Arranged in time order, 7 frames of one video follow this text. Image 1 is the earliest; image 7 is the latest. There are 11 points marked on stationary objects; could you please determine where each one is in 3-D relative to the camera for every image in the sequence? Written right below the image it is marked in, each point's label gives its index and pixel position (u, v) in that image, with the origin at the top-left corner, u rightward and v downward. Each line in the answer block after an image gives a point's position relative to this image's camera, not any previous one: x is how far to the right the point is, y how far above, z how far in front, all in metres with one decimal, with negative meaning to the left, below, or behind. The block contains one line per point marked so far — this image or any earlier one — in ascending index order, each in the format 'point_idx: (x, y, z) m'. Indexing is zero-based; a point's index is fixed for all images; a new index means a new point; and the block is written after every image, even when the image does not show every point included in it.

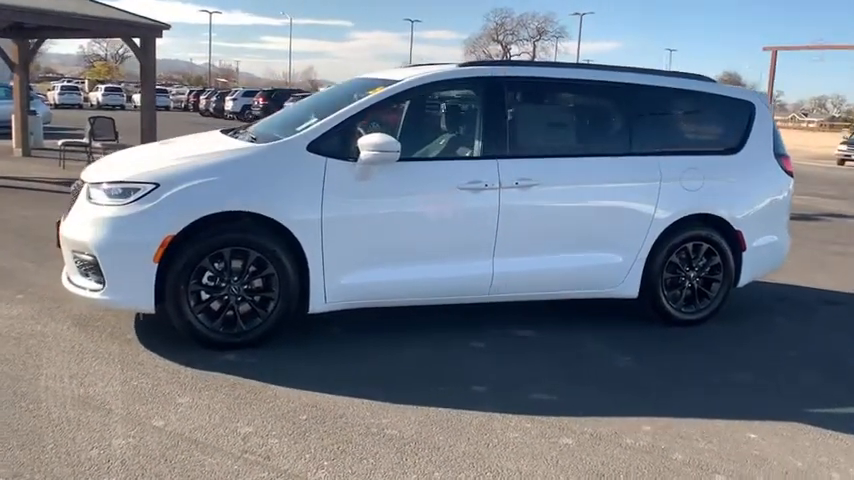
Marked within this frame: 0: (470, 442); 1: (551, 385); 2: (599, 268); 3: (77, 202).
0: (+0.2, -1.0, +4.1) m
1: (+0.8, -0.9, +5.0) m
2: (+1.3, -0.2, +6.0) m
3: (-2.4, +0.3, +5.3) m
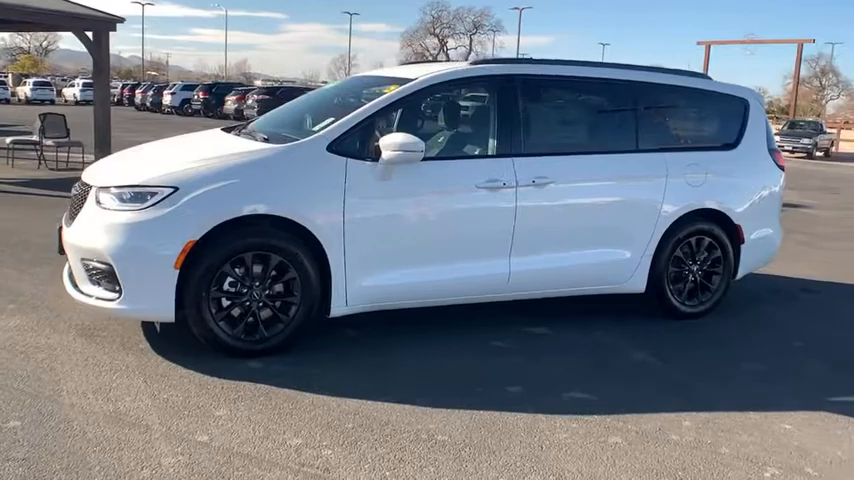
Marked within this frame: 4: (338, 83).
0: (+0.5, -1.1, +4.0) m
1: (+1.0, -0.9, +5.0) m
2: (+1.4, -0.2, +6.1) m
3: (-2.2, +0.2, +5.1) m
4: (-0.7, +1.3, +6.5) m
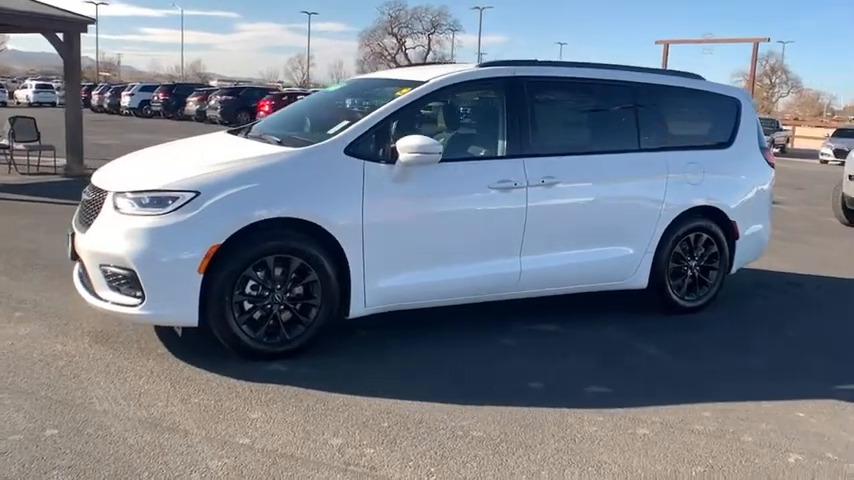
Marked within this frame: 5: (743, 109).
0: (+0.7, -1.1, +4.1) m
1: (+1.1, -0.9, +5.1) m
2: (+1.5, -0.2, +6.2) m
3: (-2.1, +0.2, +5.0) m
4: (-0.7, +1.3, +6.6) m
5: (+2.8, +1.2, +7.0) m
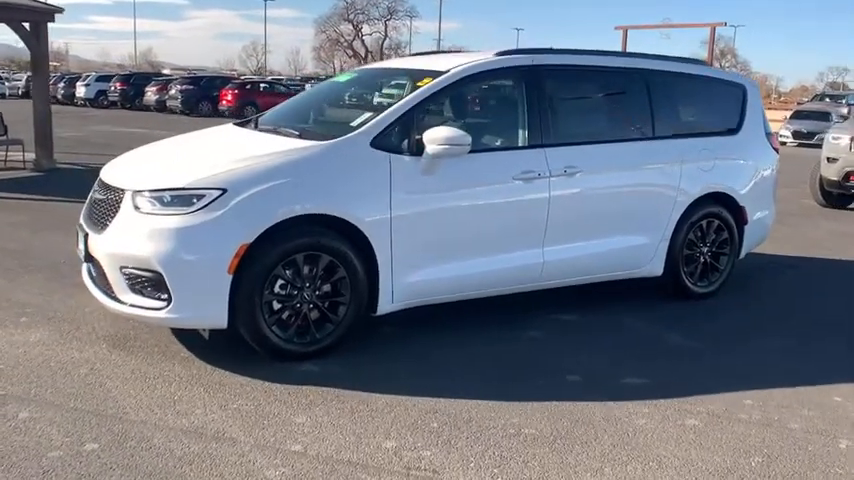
0: (+1.0, -1.0, +4.1) m
1: (+1.4, -0.8, +5.1) m
2: (+1.6, -0.1, +6.2) m
3: (-1.9, +0.2, +4.8) m
4: (-0.6, +1.3, +6.4) m
5: (+2.9, +1.3, +7.0) m
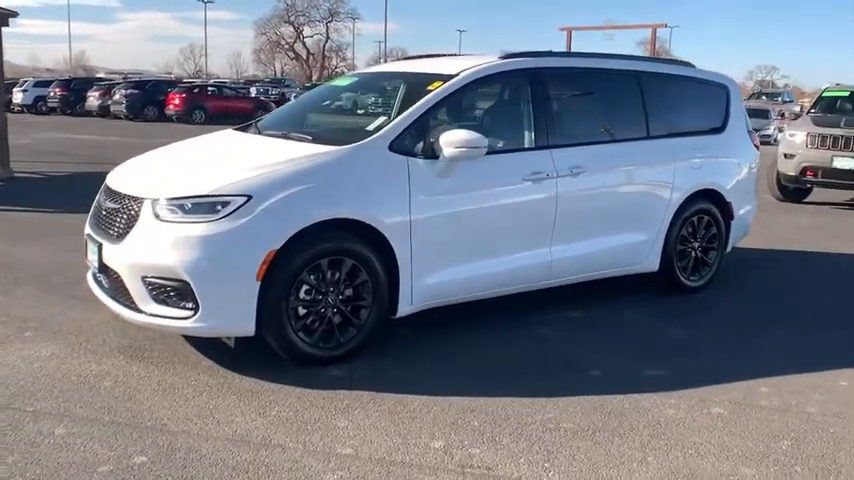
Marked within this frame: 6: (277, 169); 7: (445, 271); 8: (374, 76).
0: (+1.2, -1.0, +4.2) m
1: (+1.5, -0.8, +5.2) m
2: (+1.7, 0.0, +6.4) m
3: (-1.8, +0.1, +4.7) m
4: (-0.6, +1.3, +6.4) m
5: (+2.8, +1.4, +7.3) m
6: (-0.9, +0.4, +4.8) m
7: (+0.1, -0.2, +5.3) m
8: (-0.4, +1.3, +6.3) m
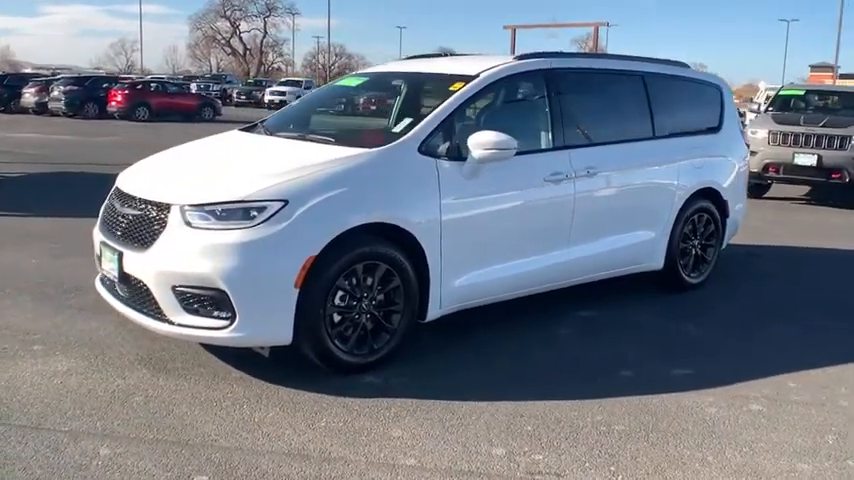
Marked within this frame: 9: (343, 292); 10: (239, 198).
0: (+1.4, -1.0, +4.3) m
1: (+1.7, -0.8, +5.3) m
2: (+1.8, 0.0, +6.5) m
3: (-1.5, +0.1, +4.5) m
4: (-0.5, +1.3, +6.3) m
5: (+2.8, +1.4, +7.4) m
6: (-0.7, +0.4, +4.6) m
7: (+0.3, -0.2, +5.3) m
8: (-0.3, +1.3, +6.2) m
9: (-0.5, -0.3, +4.7) m
10: (-1.1, +0.2, +4.4) m
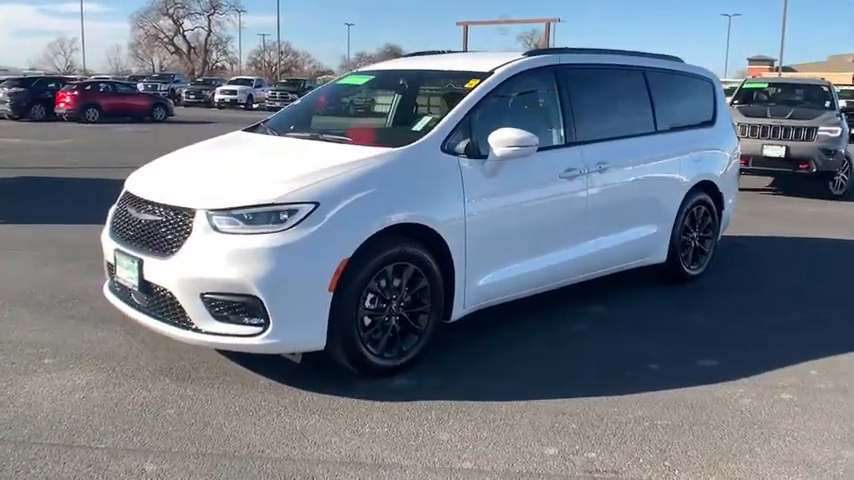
0: (+1.7, -1.0, +4.3) m
1: (+1.8, -0.8, +5.4) m
2: (+1.8, 0.0, +6.5) m
3: (-1.3, 0.0, +4.4) m
4: (-0.5, +1.3, +6.2) m
5: (+2.8, +1.5, +7.5) m
6: (-0.5, +0.4, +4.5) m
7: (+0.4, -0.2, +5.3) m
8: (-0.3, +1.3, +6.1) m
9: (-0.3, -0.3, +4.6) m
10: (-0.9, +0.2, +4.3) m
